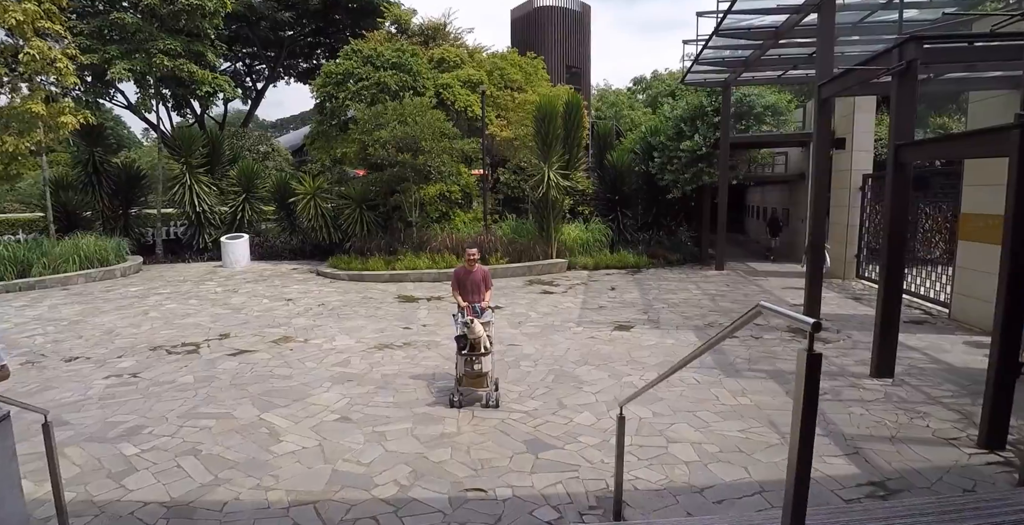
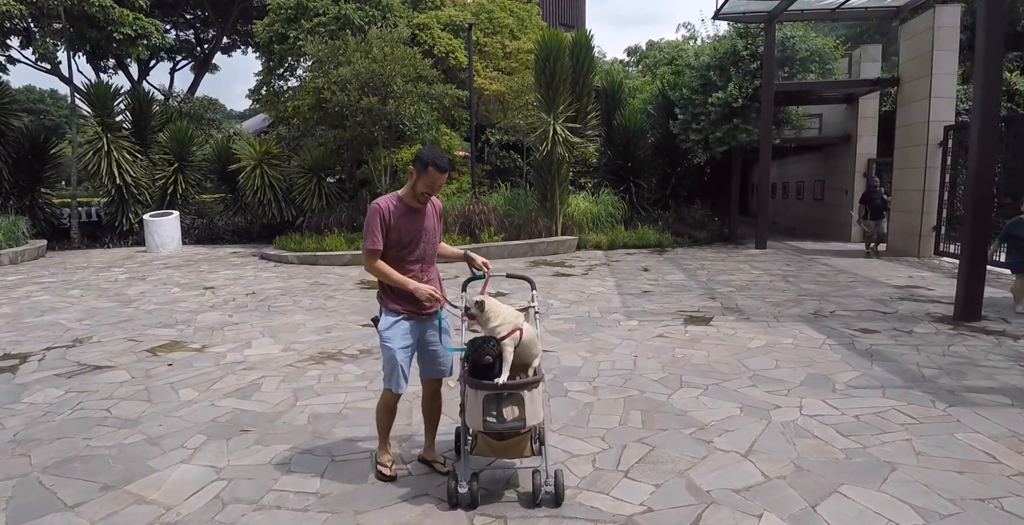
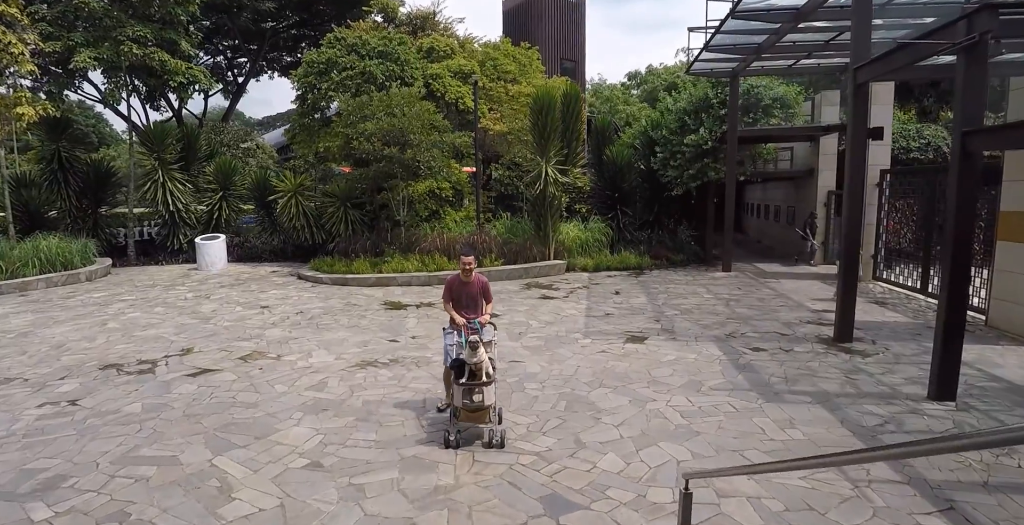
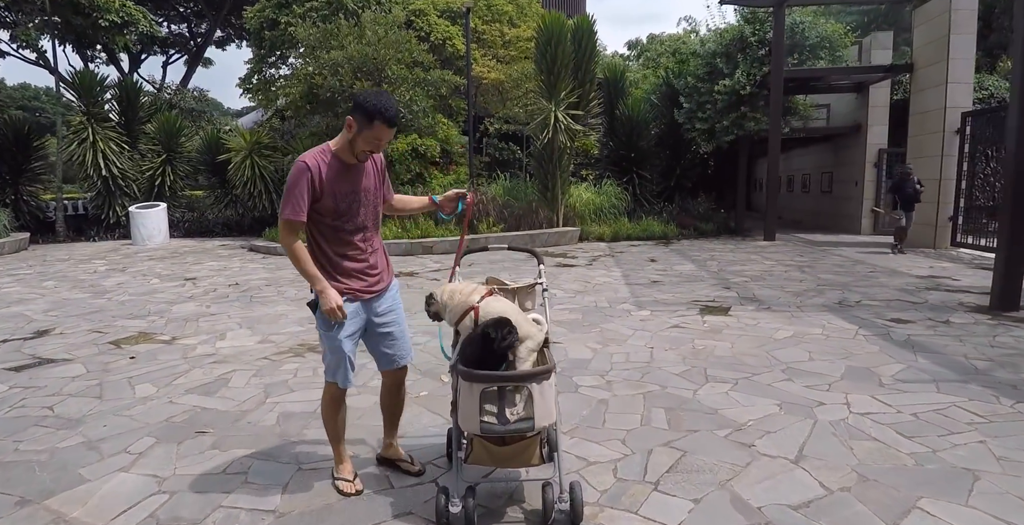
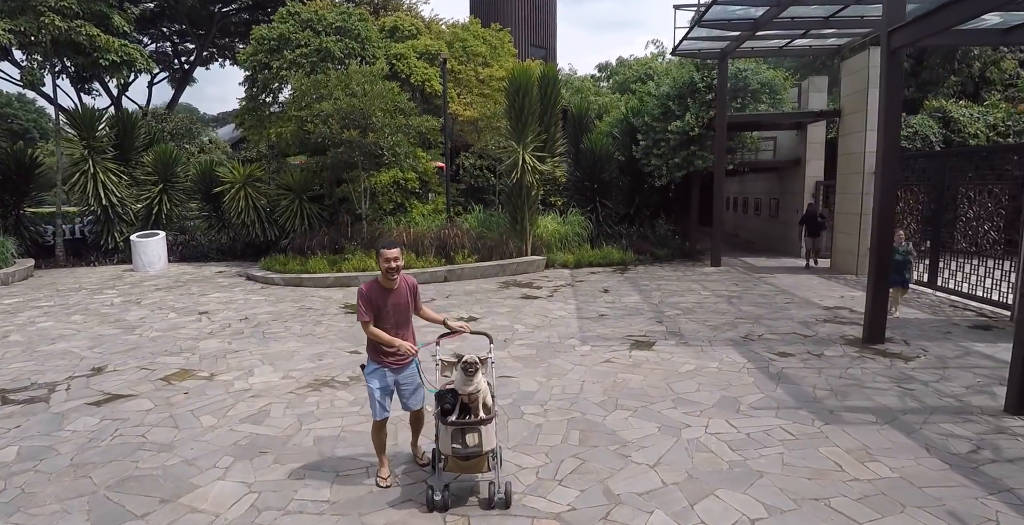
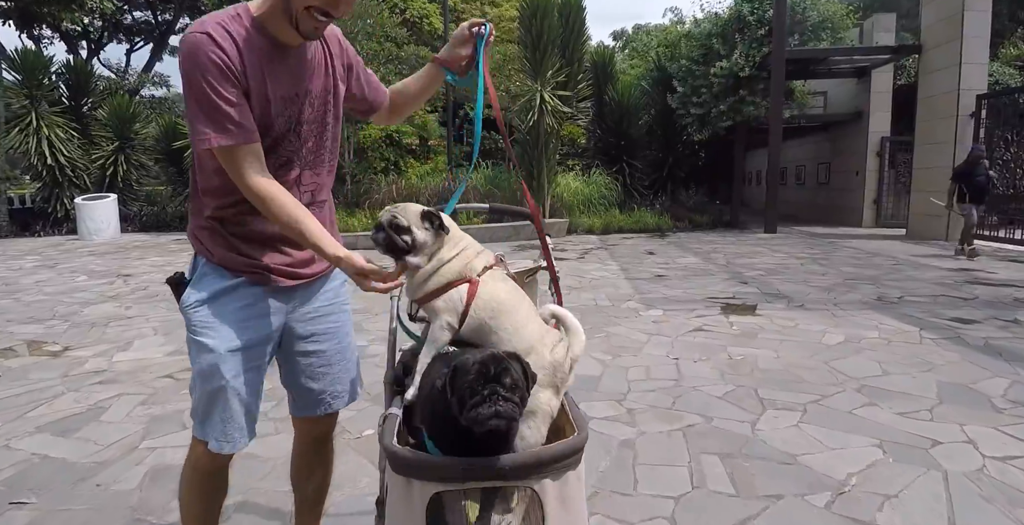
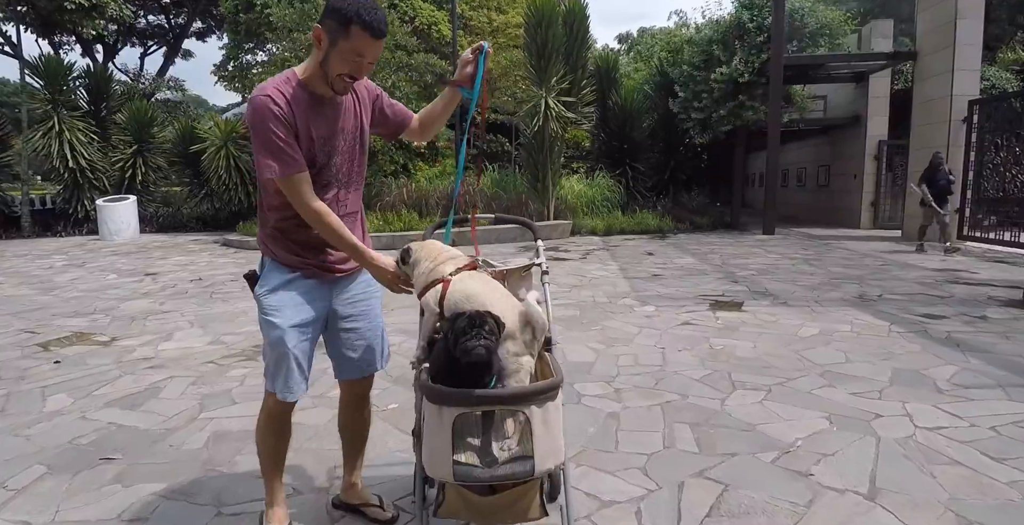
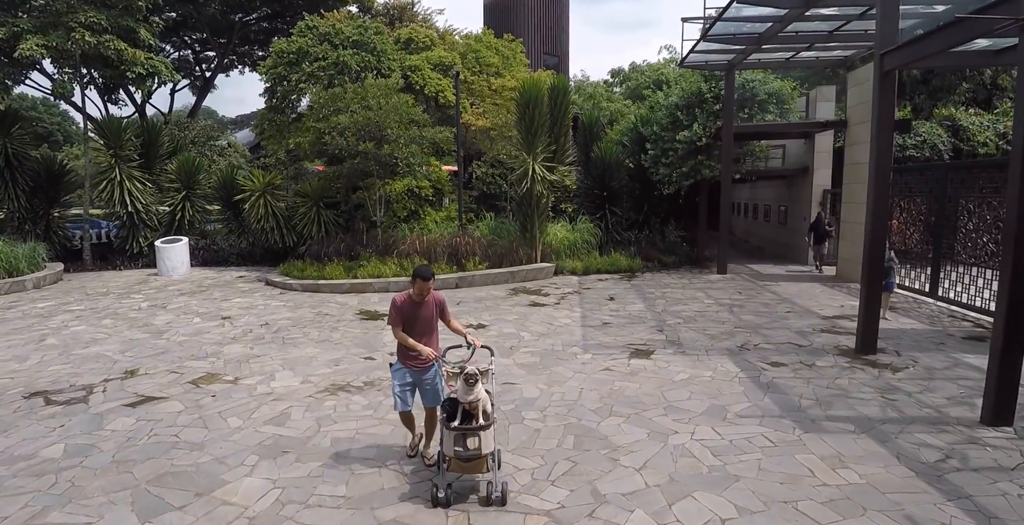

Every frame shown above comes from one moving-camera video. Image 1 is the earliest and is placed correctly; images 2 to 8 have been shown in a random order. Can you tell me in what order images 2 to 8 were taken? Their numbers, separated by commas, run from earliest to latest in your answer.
3, 8, 5, 2, 4, 7, 6
